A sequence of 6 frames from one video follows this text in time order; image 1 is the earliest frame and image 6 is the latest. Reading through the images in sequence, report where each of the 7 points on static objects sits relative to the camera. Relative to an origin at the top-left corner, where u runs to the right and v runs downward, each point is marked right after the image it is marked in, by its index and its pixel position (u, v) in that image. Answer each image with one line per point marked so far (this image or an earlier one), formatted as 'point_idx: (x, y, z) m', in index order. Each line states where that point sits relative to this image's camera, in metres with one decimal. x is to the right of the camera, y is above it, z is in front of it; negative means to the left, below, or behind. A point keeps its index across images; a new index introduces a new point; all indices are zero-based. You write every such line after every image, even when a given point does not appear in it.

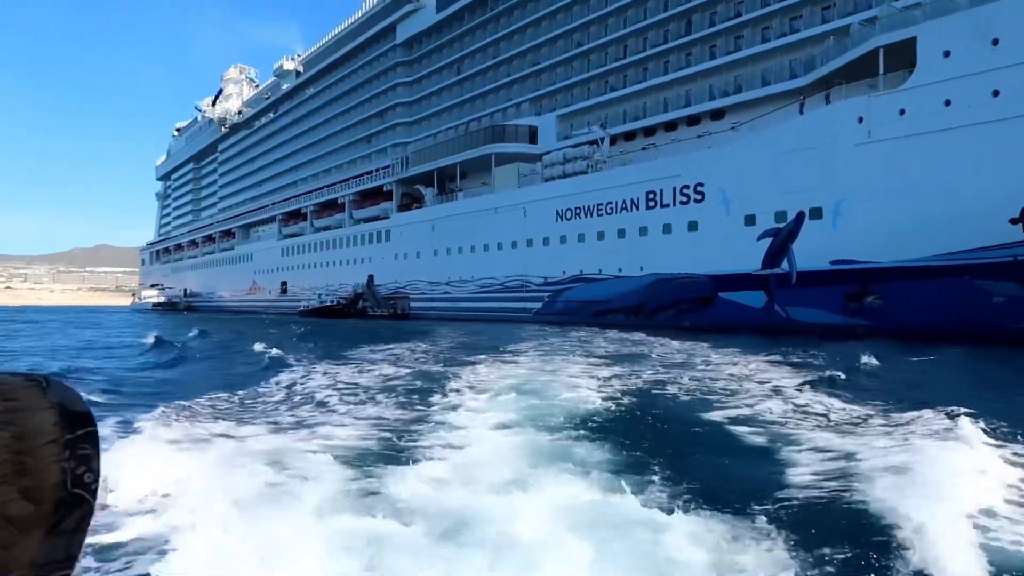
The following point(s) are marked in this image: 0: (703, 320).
0: (+3.4, -0.6, +12.0) m
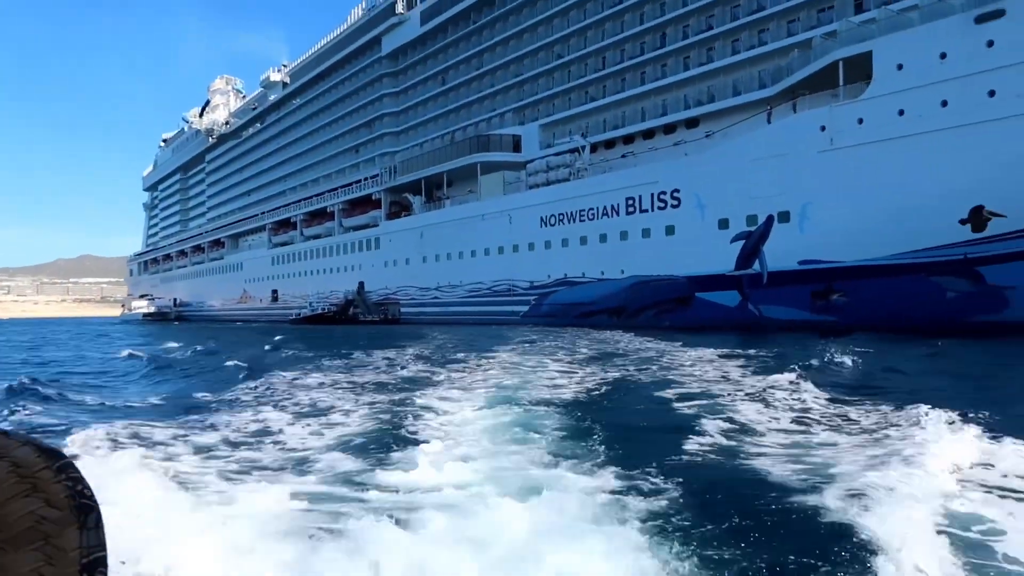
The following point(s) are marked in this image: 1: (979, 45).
0: (+3.2, -0.6, +12.6) m
1: (+6.2, +3.3, +8.9) m
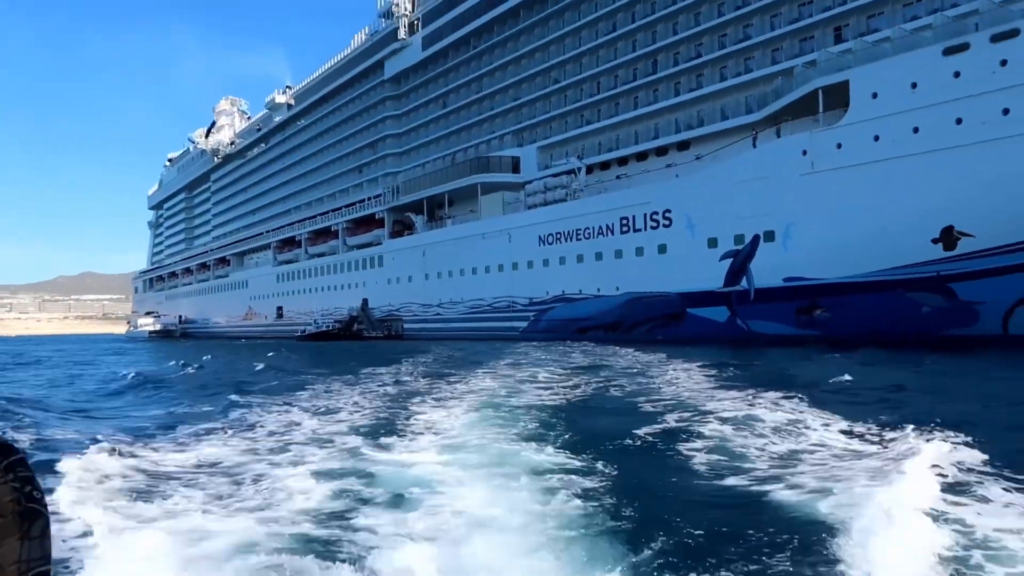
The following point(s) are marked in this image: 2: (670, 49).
0: (+3.2, -0.9, +13.1) m
1: (+6.2, +3.0, +9.5) m
2: (+3.4, +5.2, +14.5) m
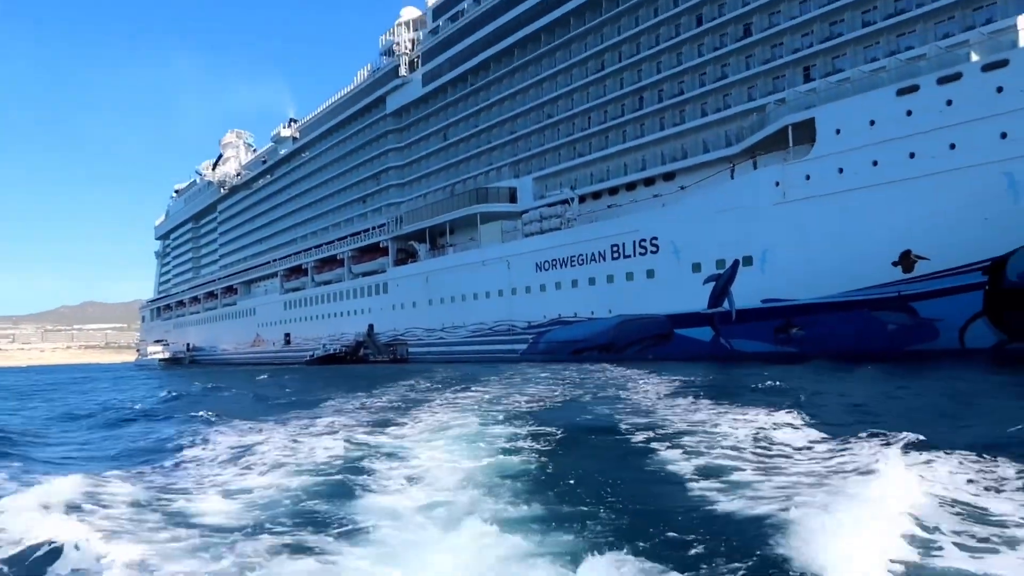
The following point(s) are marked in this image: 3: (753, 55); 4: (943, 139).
0: (+3.2, -1.4, +14.0) m
1: (+6.1, +2.7, +10.5) m
2: (+3.3, +4.7, +15.5) m
3: (+4.9, +4.8, +13.7) m
4: (+6.5, +2.2, +10.1) m
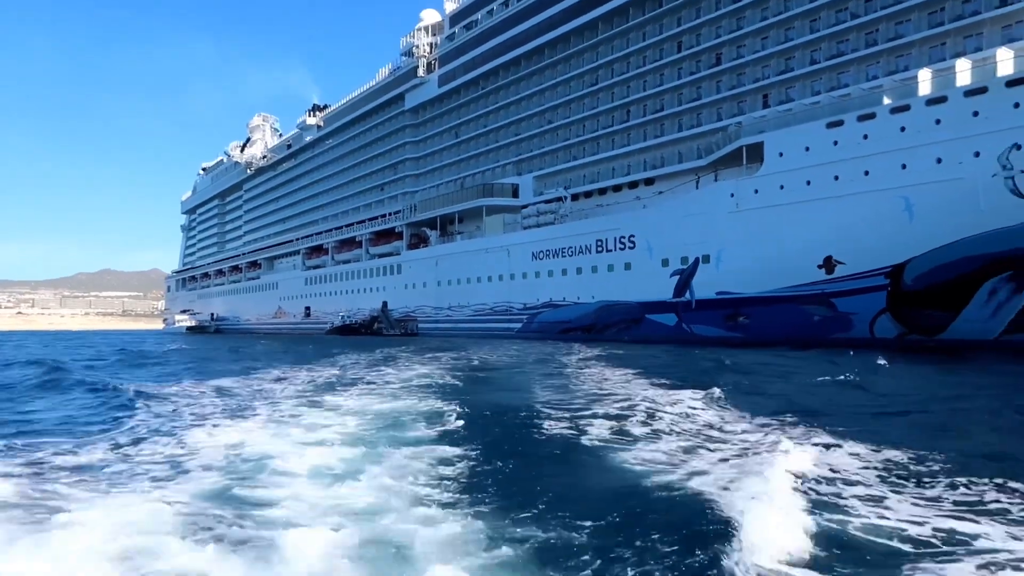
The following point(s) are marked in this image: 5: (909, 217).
0: (+3.0, -1.1, +16.4) m
1: (+6.0, +2.8, +12.7) m
2: (+3.4, +4.9, +17.7) m
3: (+5.0, +4.9, +15.9) m
4: (+6.4, +2.2, +12.3) m
5: (+6.9, +1.2, +11.7) m
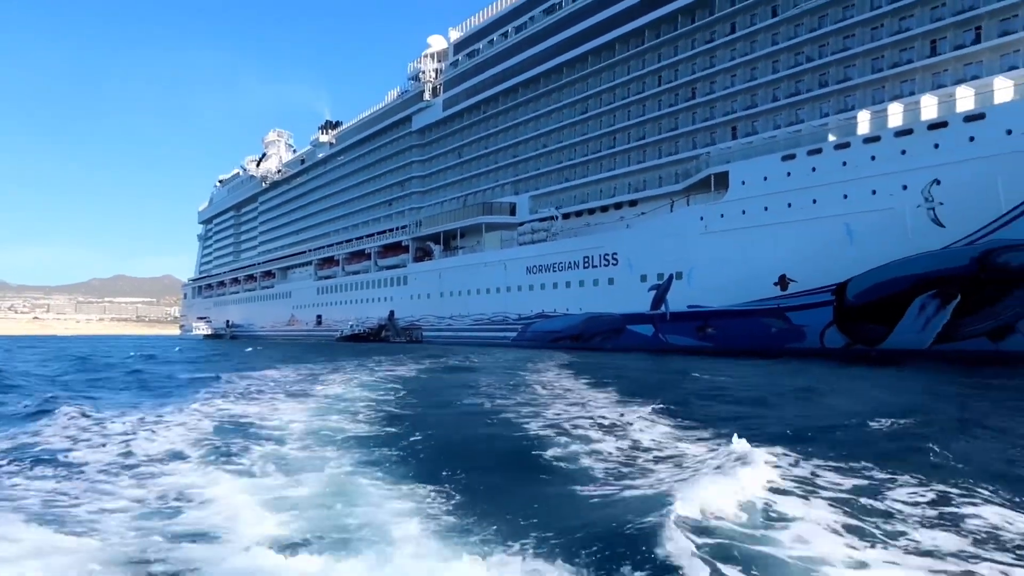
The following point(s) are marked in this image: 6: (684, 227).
0: (+2.9, -1.5, +18.0) m
1: (+5.8, +2.4, +14.3) m
2: (+3.2, +4.5, +19.4) m
3: (+4.8, +4.5, +17.5) m
4: (+6.1, +1.9, +13.9) m
5: (+6.7, +0.9, +13.3) m
6: (+4.2, +1.5, +16.3) m
